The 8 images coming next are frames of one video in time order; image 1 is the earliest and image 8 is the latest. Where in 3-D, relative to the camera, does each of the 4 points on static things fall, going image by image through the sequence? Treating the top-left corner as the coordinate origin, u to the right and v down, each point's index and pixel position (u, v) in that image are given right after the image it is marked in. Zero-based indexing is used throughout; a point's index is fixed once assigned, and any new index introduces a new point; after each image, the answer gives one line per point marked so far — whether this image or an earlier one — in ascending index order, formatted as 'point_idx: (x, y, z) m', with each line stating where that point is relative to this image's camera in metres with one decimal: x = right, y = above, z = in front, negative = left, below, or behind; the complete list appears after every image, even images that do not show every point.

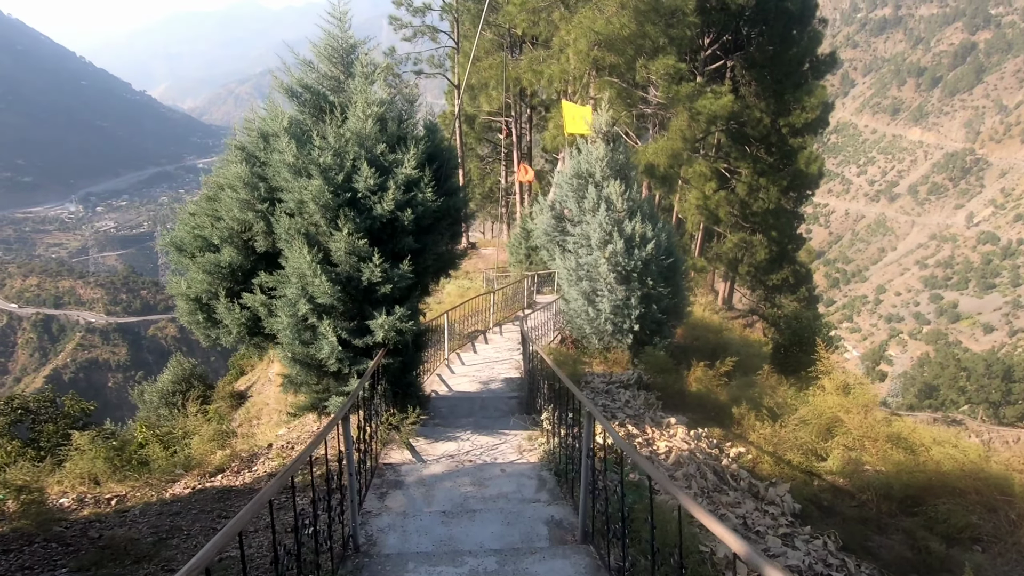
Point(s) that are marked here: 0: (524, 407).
0: (+0.2, -1.4, +7.4) m
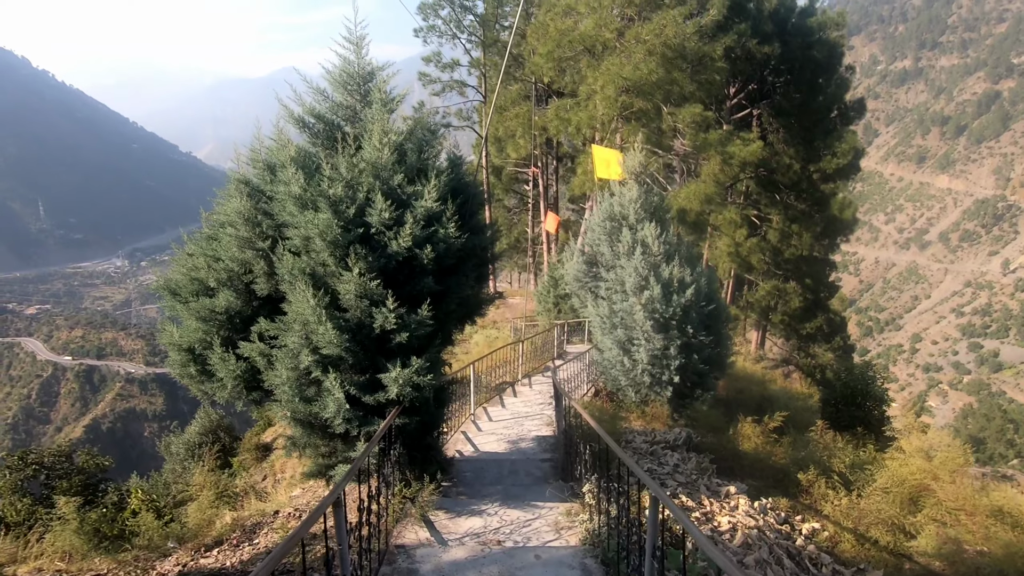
0: (+0.5, -2.0, +6.5) m
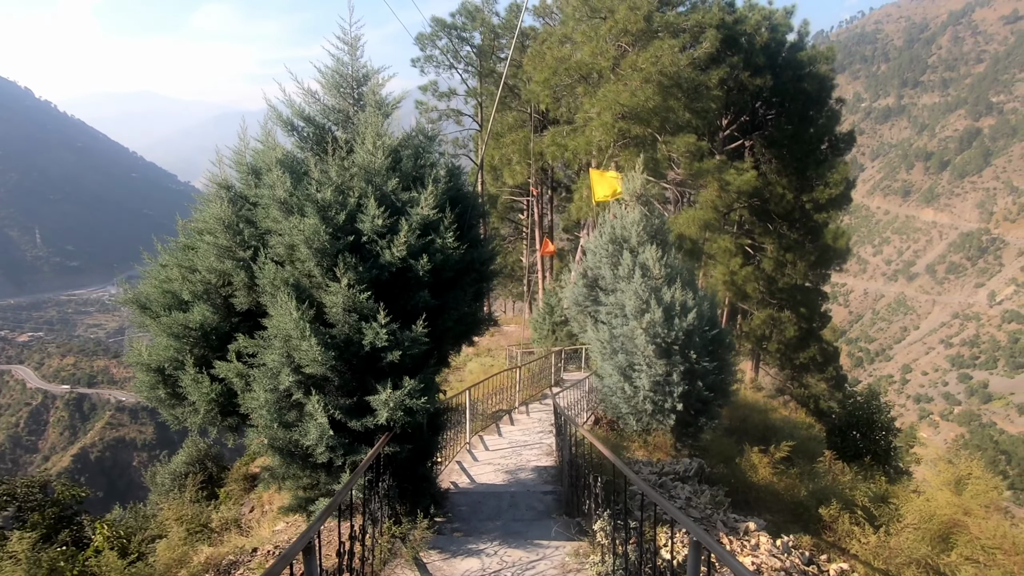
0: (+0.5, -2.1, +6.0) m
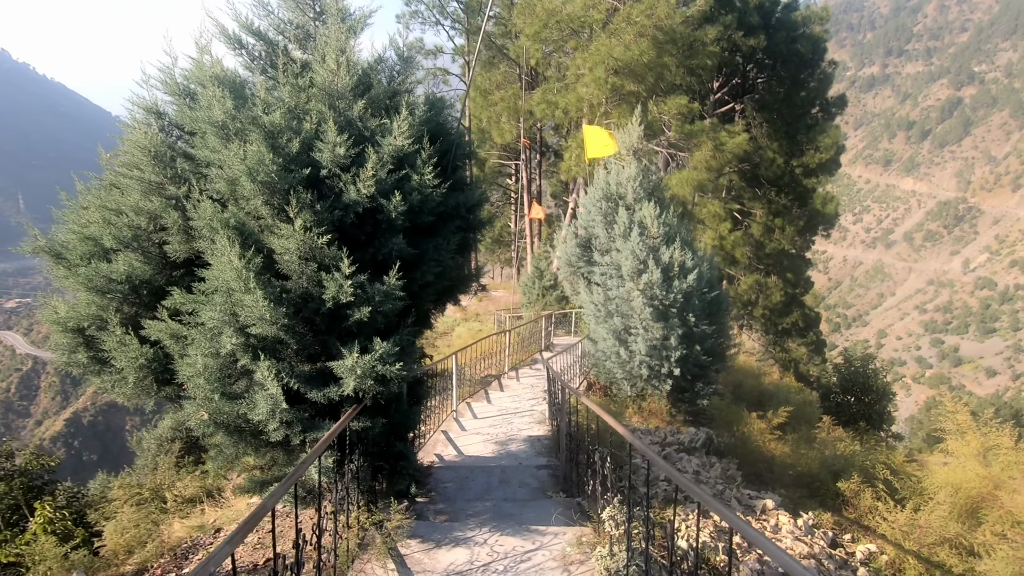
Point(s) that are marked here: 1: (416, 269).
0: (+0.5, -1.7, +5.4) m
1: (-0.7, +0.1, +4.1) m
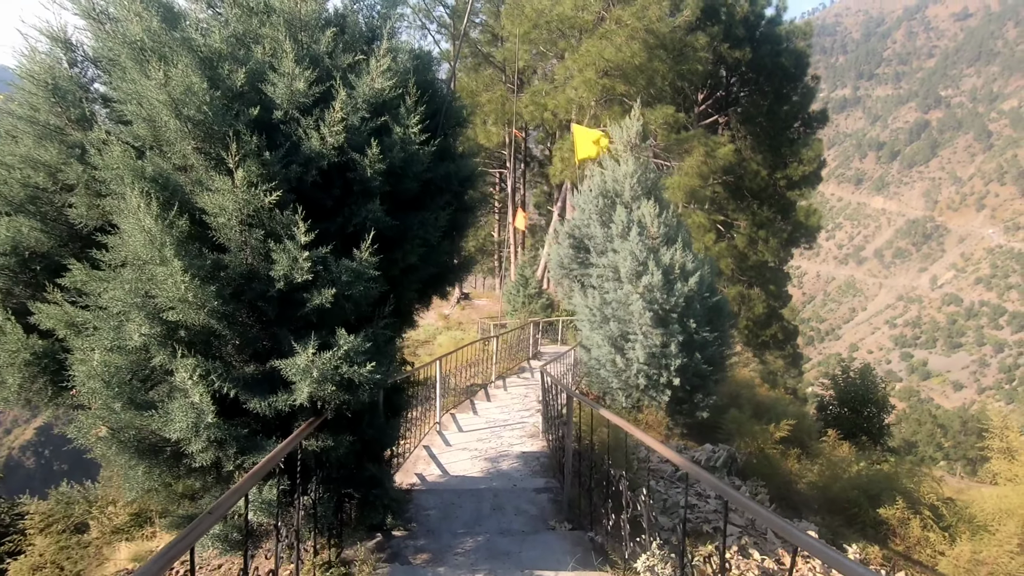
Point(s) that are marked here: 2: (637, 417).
0: (+0.4, -1.7, +4.5) m
1: (-0.6, +0.2, +3.3) m
2: (+2.3, -2.4, +11.0) m
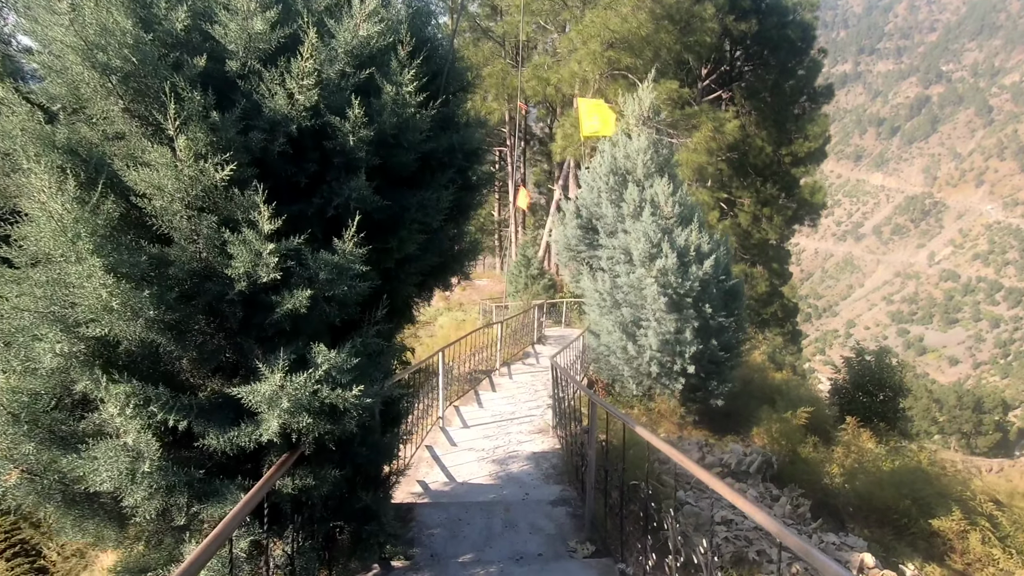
0: (+0.5, -1.6, +4.0) m
1: (-0.5, +0.2, +2.7) m
2: (+2.4, -2.1, +10.5) m
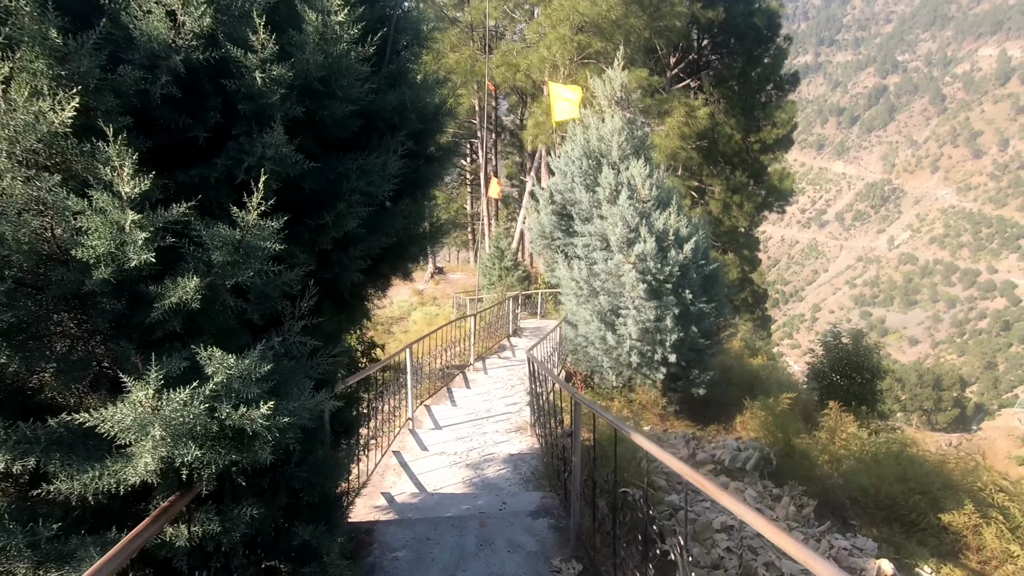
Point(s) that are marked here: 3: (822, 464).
0: (+0.4, -1.5, +3.6) m
1: (-0.7, +0.3, +2.2) m
2: (+2.0, -1.8, +10.2) m
3: (+2.8, -1.5, +5.7) m
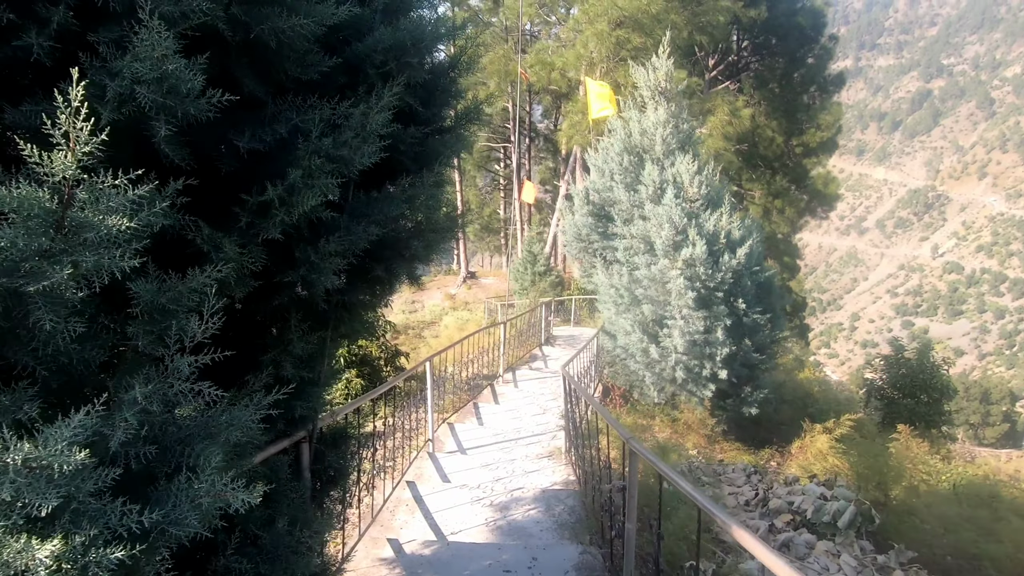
0: (+0.5, -1.5, +2.7) m
1: (-0.6, +0.3, +1.4) m
2: (+2.5, -2.0, +9.2) m
3: (+3.1, -1.6, +4.7) m
